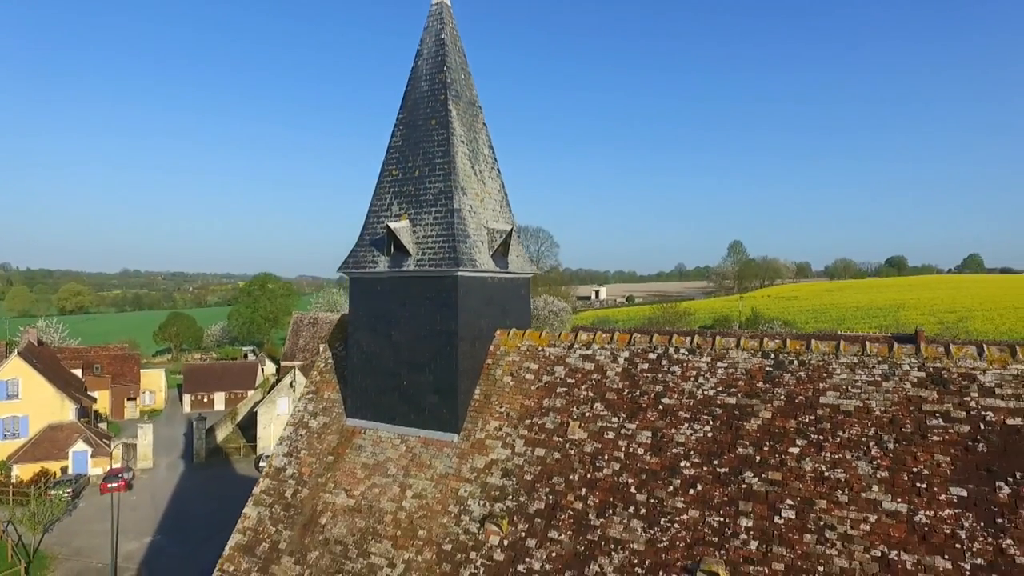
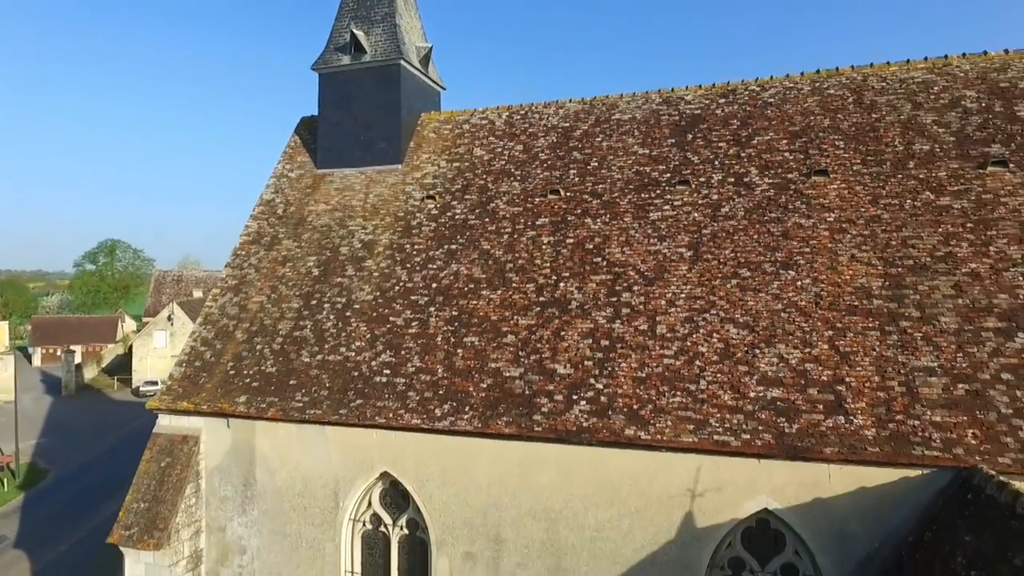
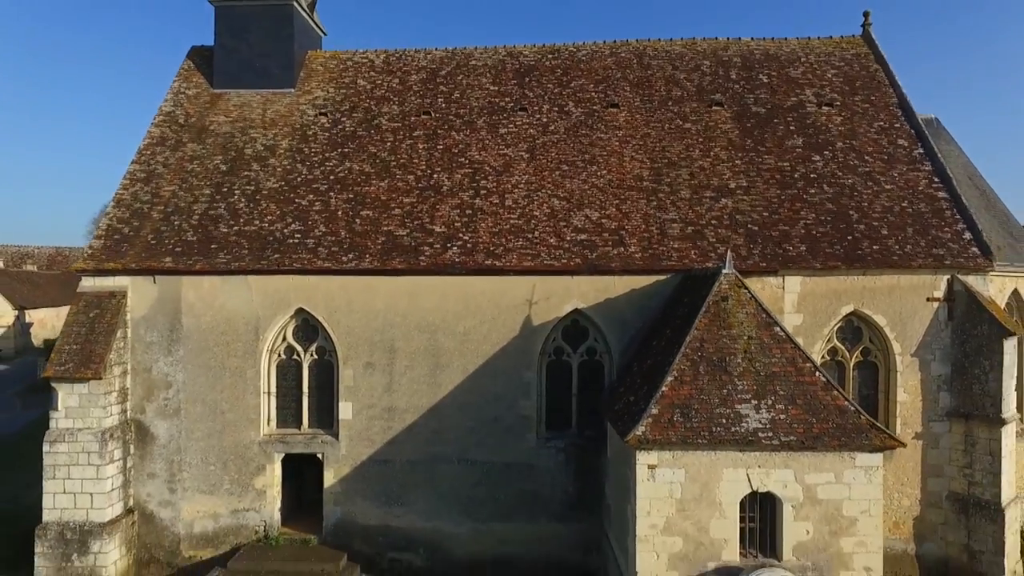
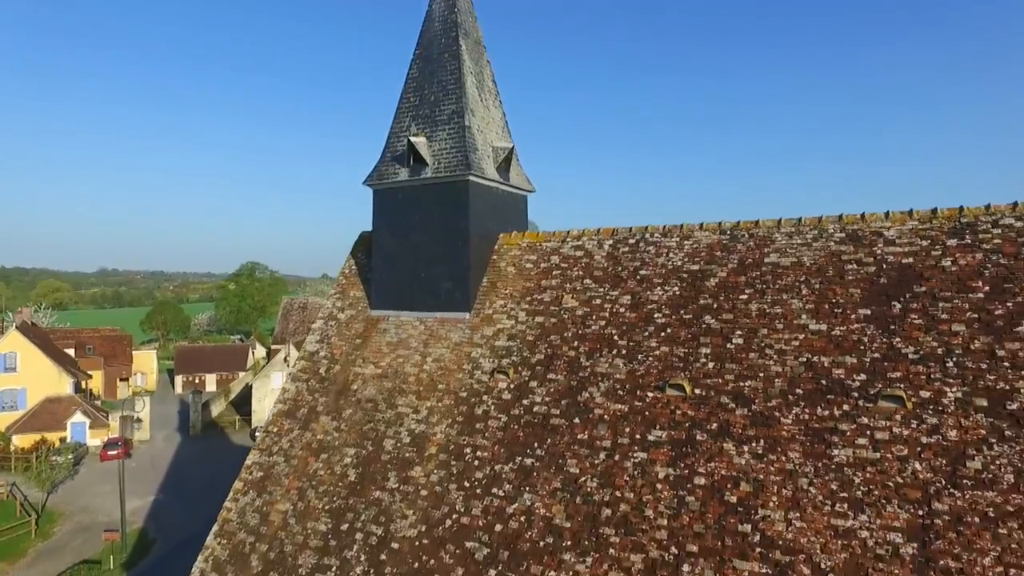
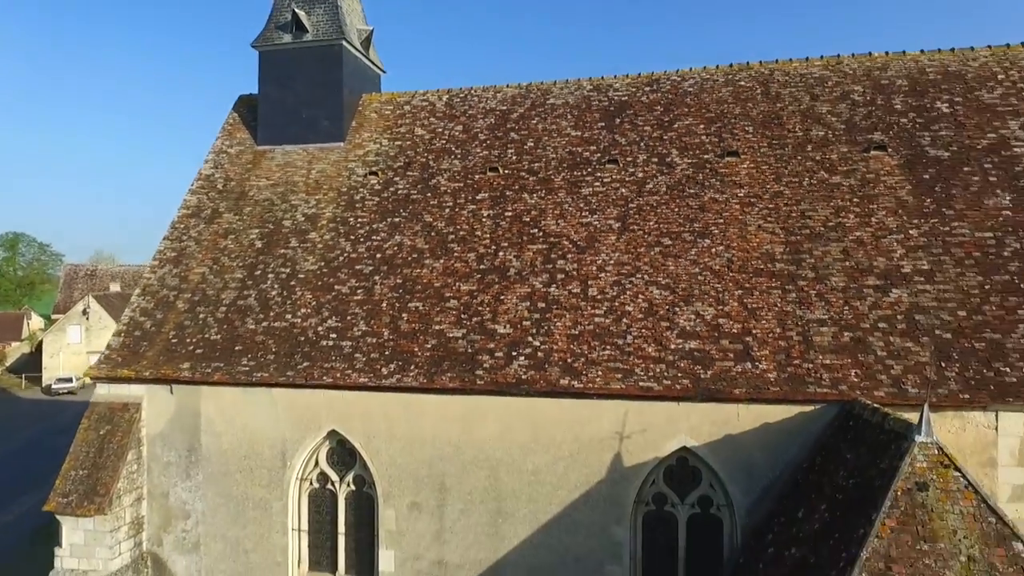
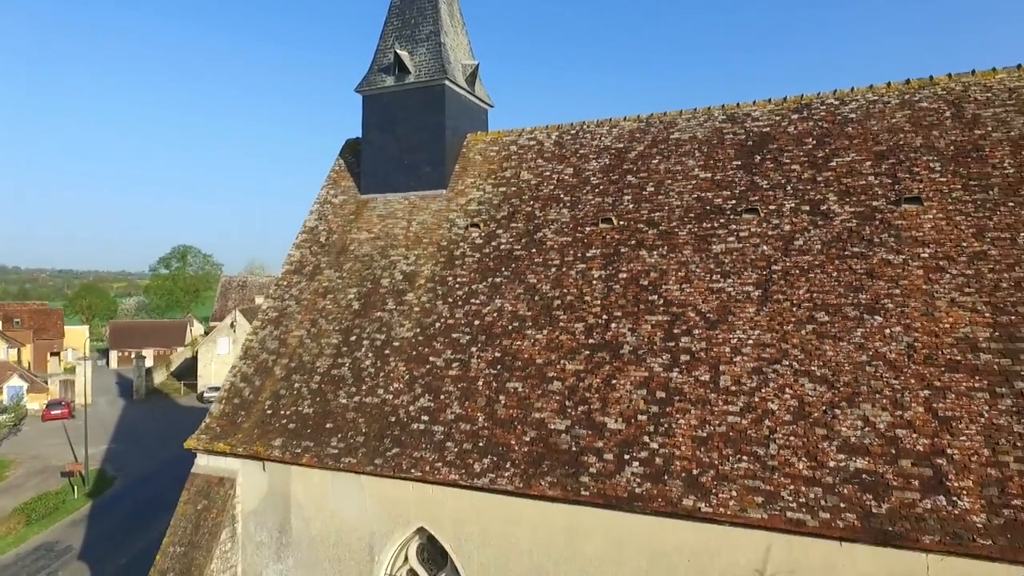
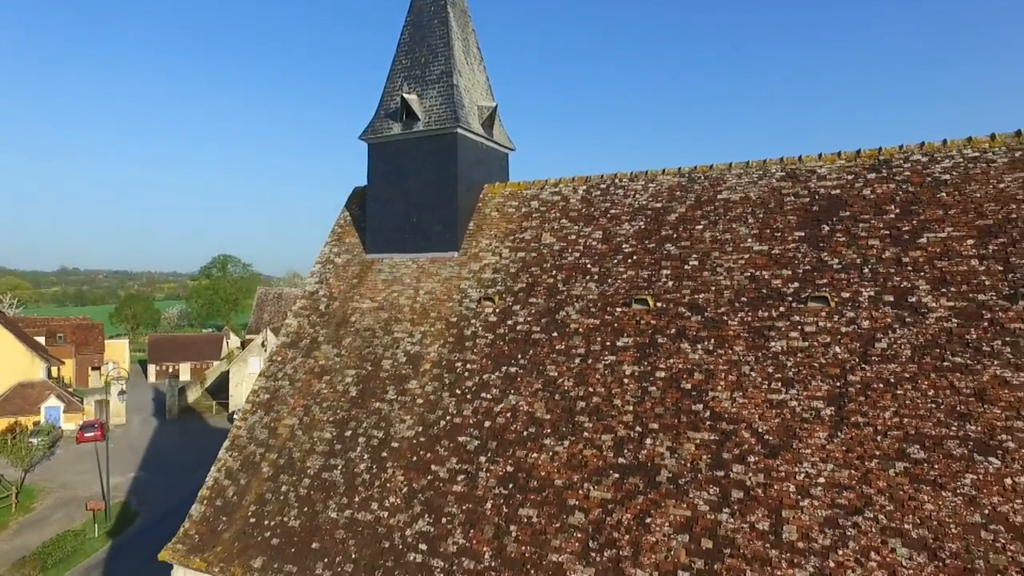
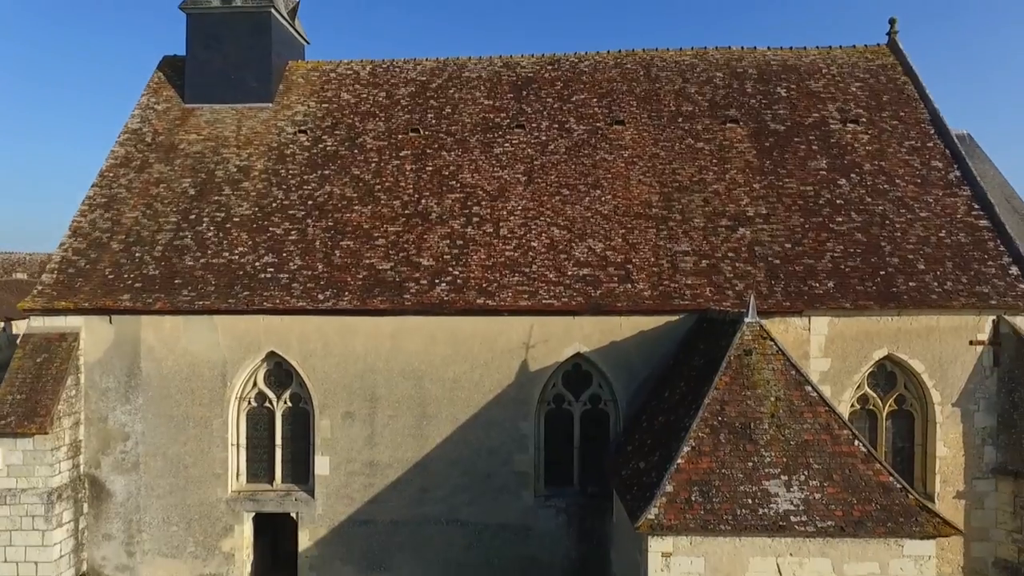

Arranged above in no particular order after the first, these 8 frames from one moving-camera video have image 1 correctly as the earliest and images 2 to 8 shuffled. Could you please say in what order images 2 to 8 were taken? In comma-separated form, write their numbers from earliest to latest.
4, 7, 6, 2, 5, 8, 3
